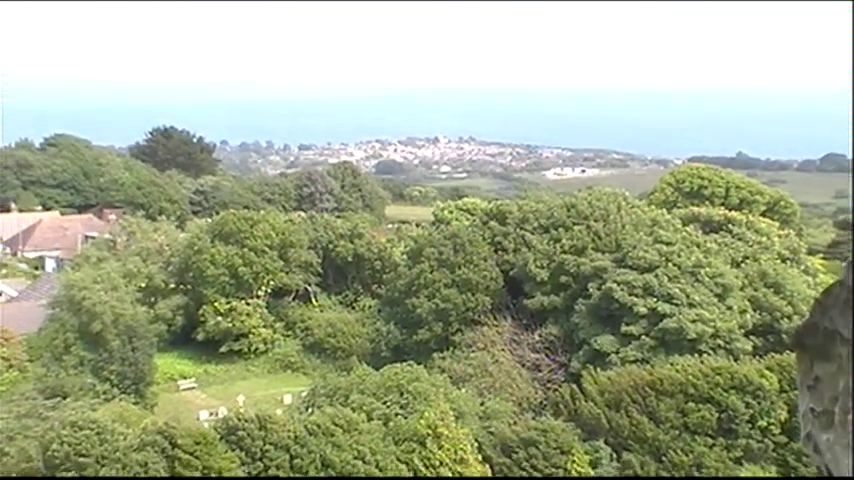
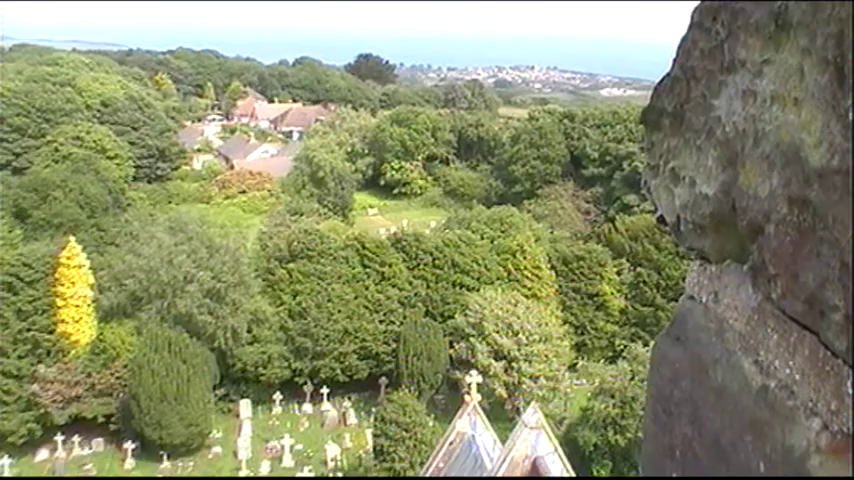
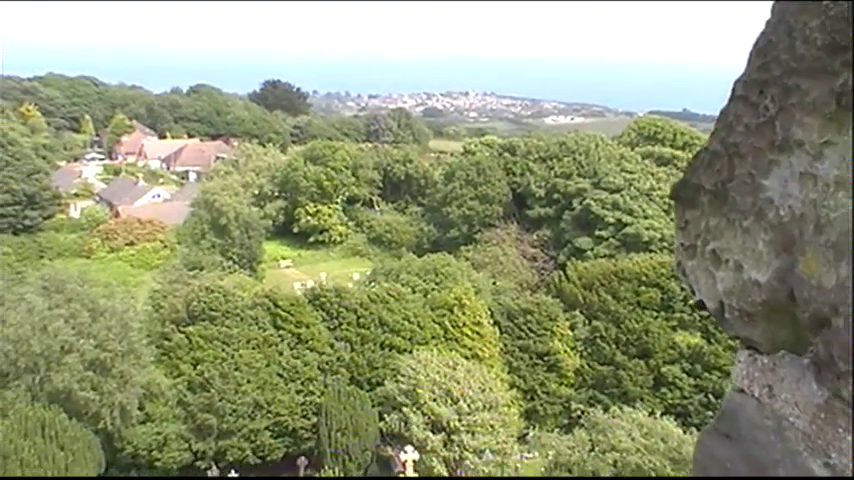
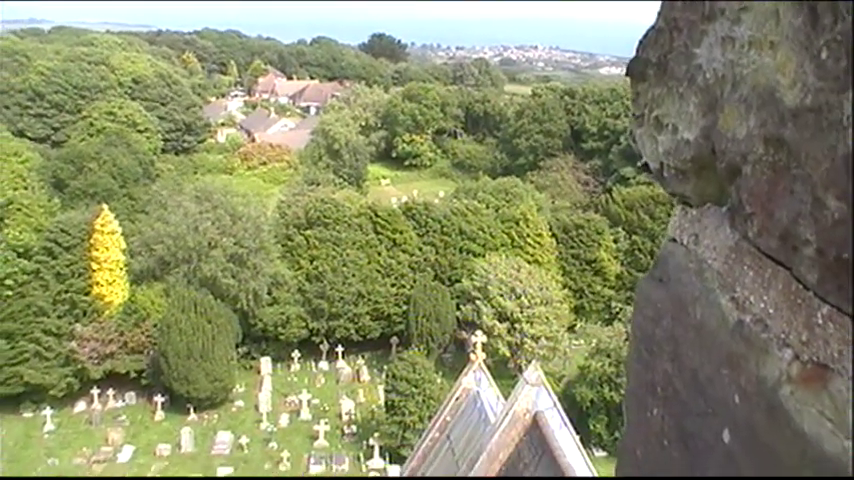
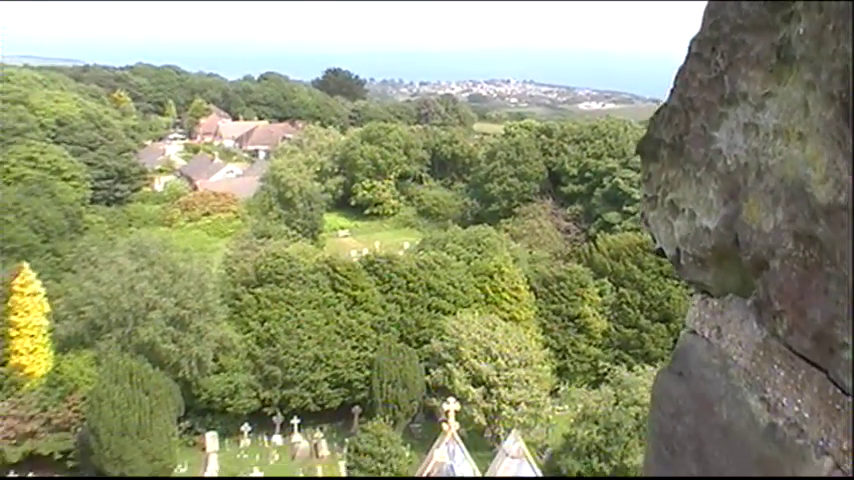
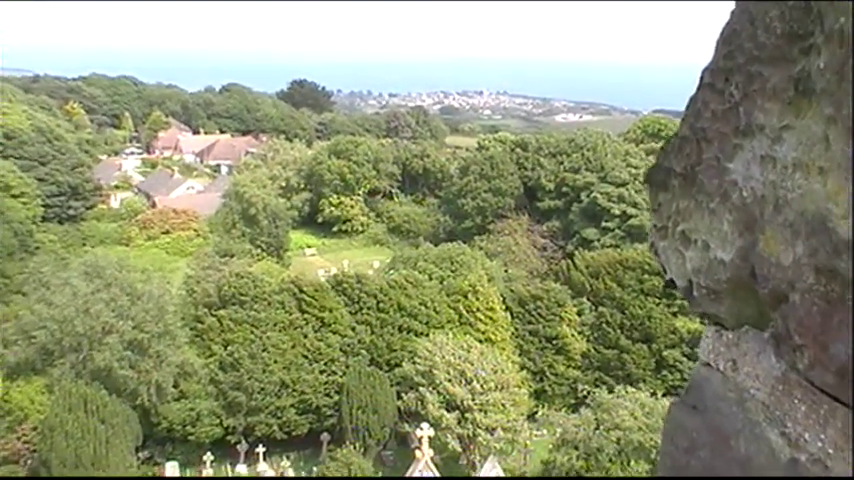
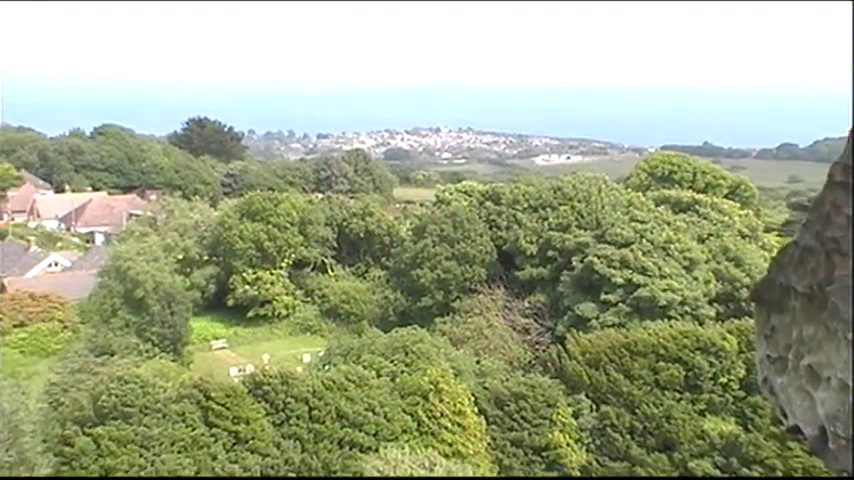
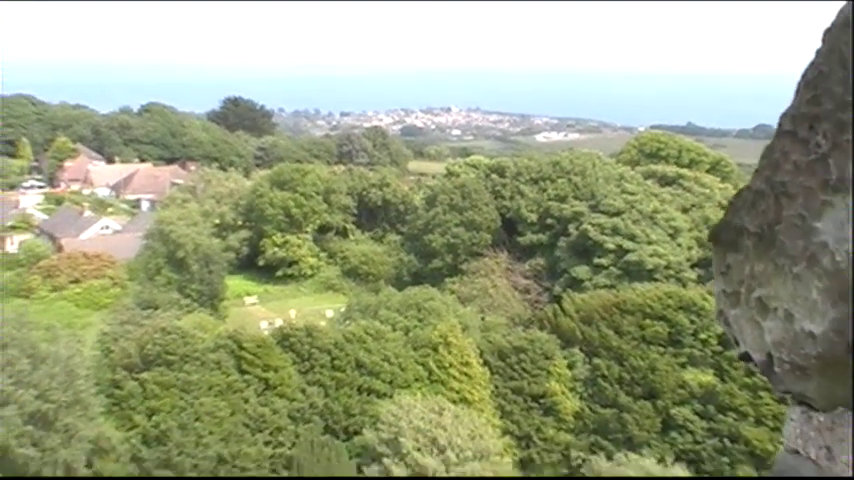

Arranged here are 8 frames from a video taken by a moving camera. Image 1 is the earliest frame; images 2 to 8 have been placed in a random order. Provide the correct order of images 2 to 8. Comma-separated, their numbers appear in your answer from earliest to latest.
7, 8, 3, 6, 5, 2, 4
